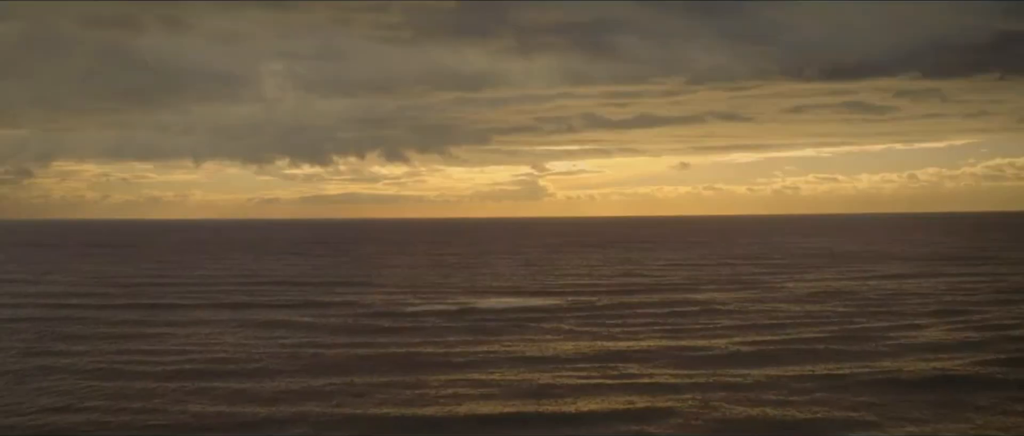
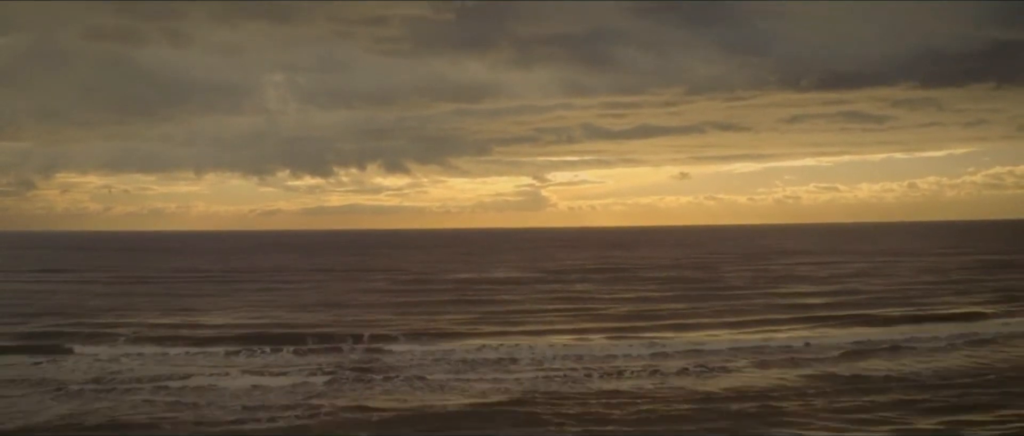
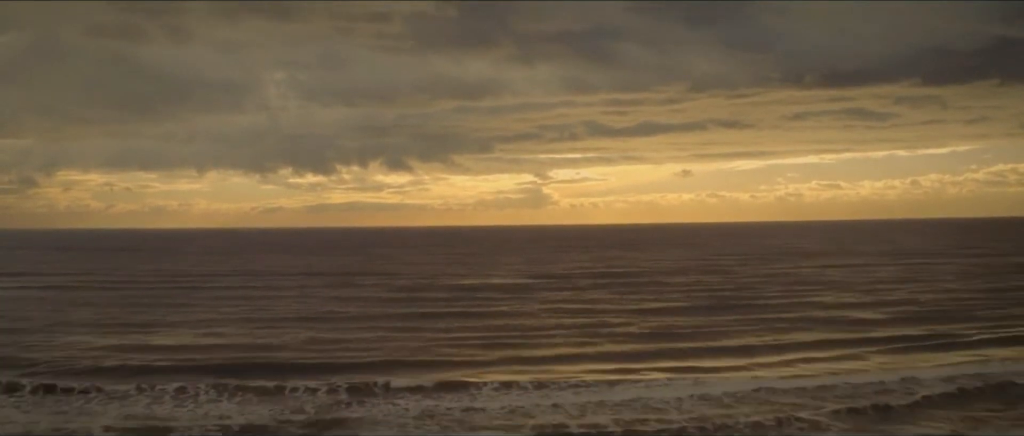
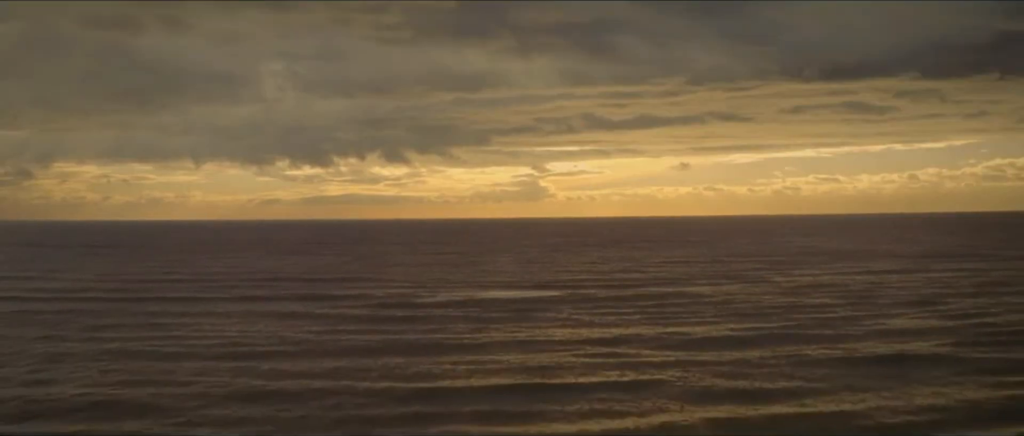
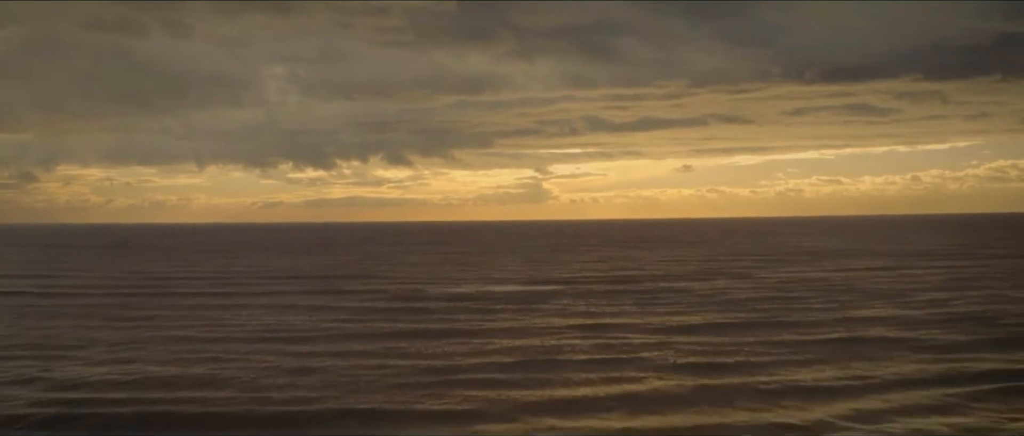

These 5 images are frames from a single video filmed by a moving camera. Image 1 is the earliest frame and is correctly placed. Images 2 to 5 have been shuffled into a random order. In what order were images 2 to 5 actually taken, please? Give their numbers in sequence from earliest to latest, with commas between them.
4, 5, 3, 2
